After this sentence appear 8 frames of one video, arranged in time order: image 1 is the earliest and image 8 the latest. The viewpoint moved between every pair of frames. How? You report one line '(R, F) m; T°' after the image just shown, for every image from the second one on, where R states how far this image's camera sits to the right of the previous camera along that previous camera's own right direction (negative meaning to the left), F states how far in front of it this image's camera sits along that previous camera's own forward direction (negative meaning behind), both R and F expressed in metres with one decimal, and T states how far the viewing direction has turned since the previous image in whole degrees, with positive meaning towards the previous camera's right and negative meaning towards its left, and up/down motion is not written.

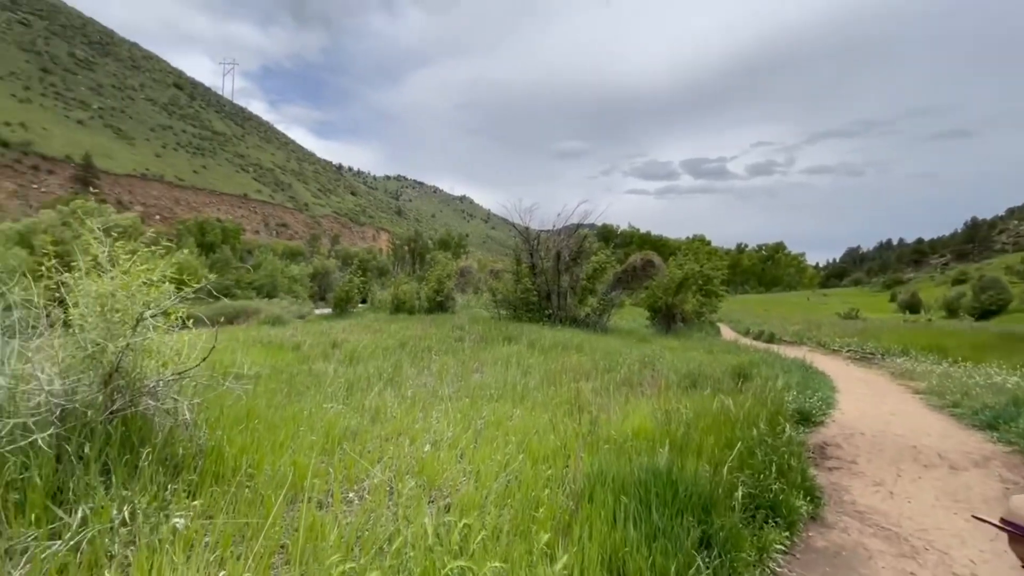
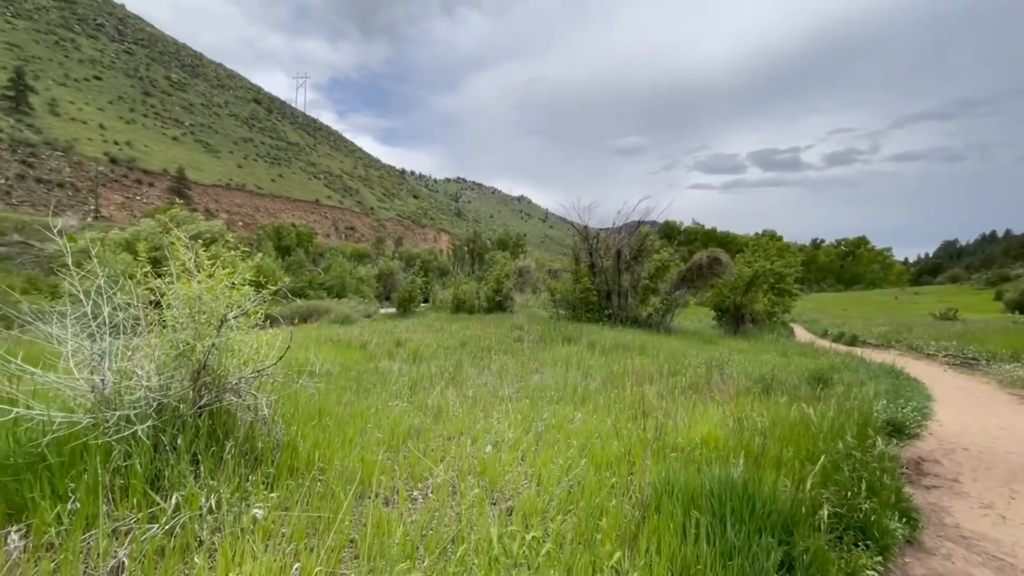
(0.0, +0.1) m; -7°
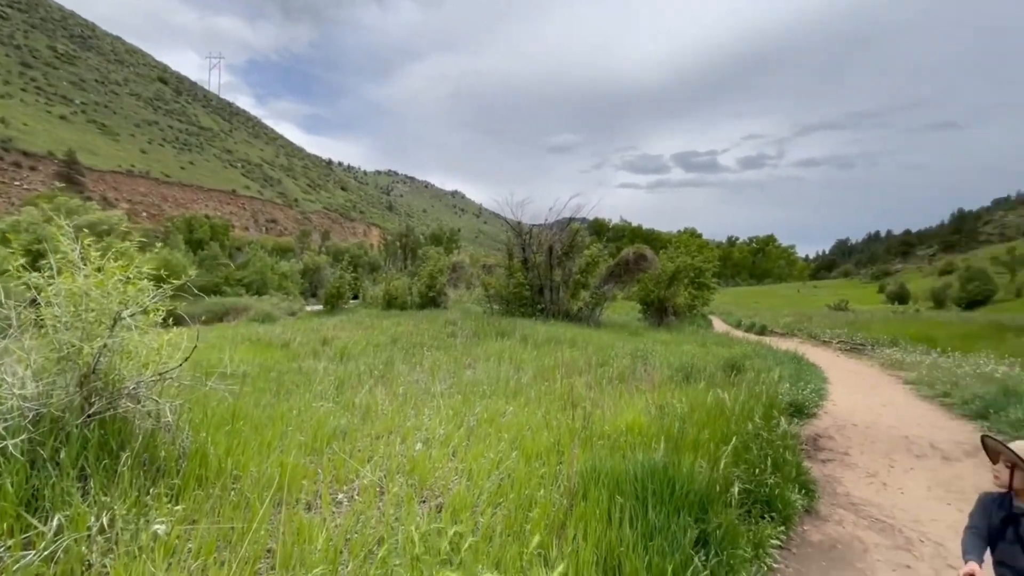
(+0.1, 0.0) m; +8°
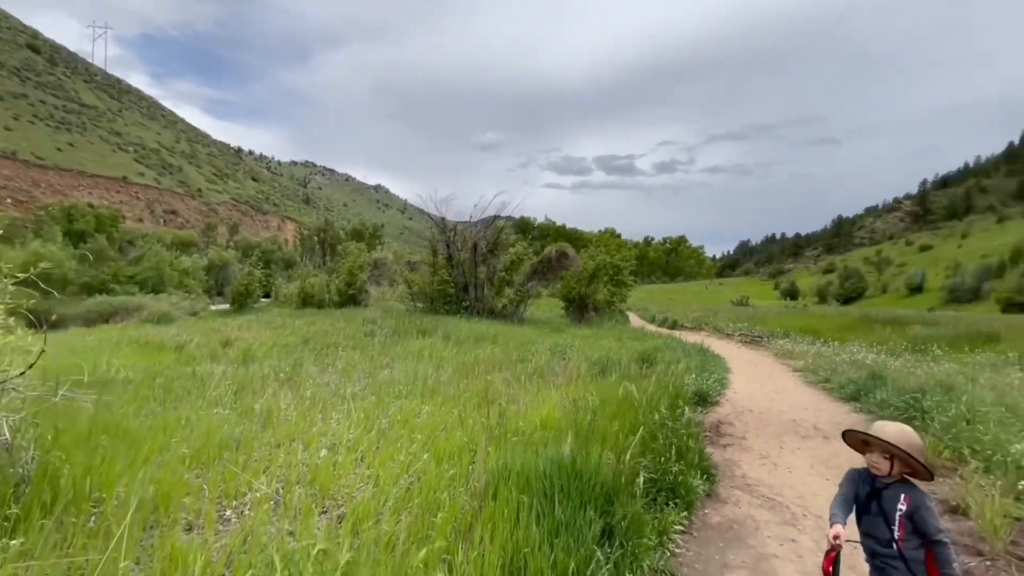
(+0.2, +0.1) m; +9°
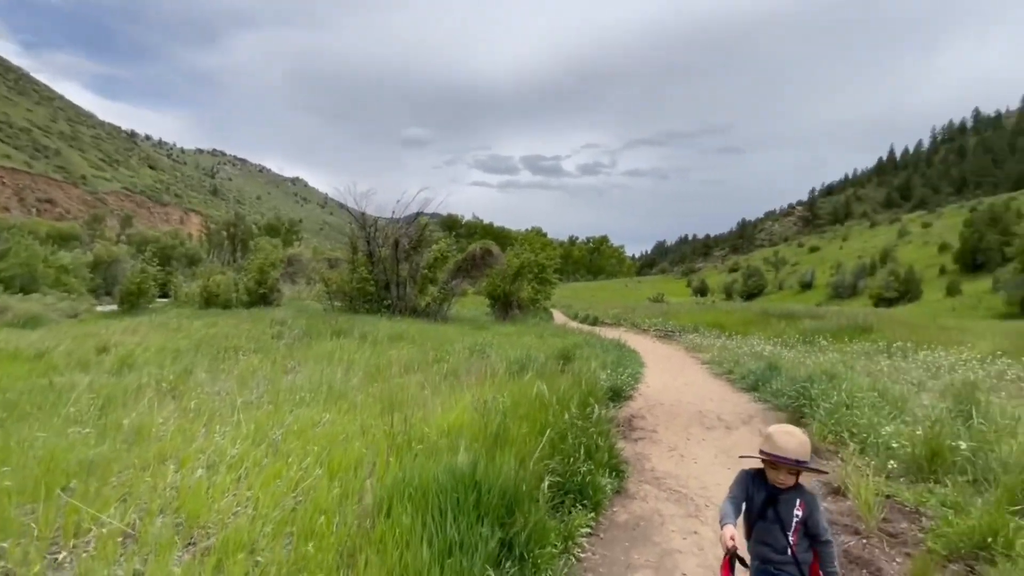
(+0.3, +0.3) m; +9°
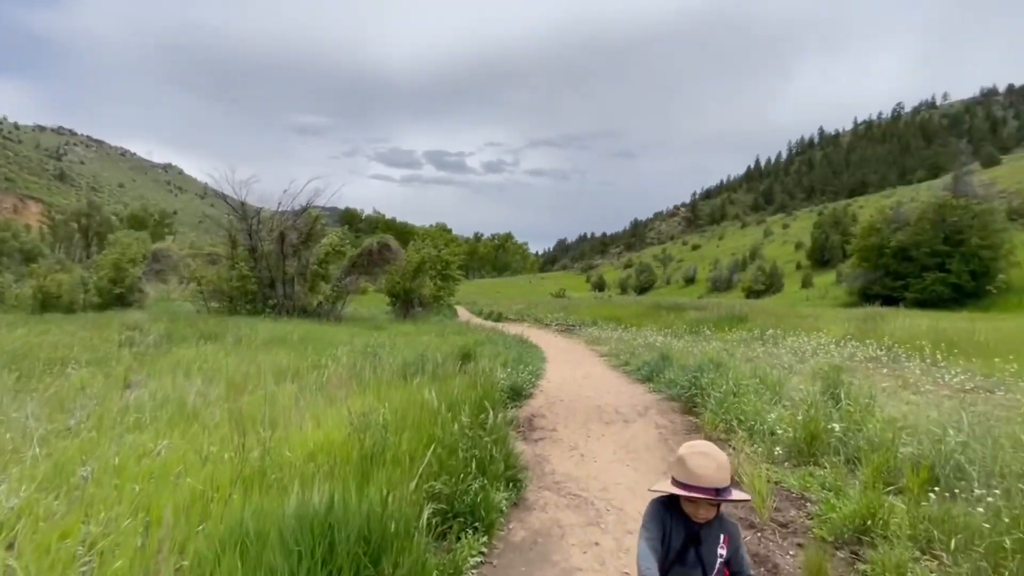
(+0.2, +0.6) m; +11°
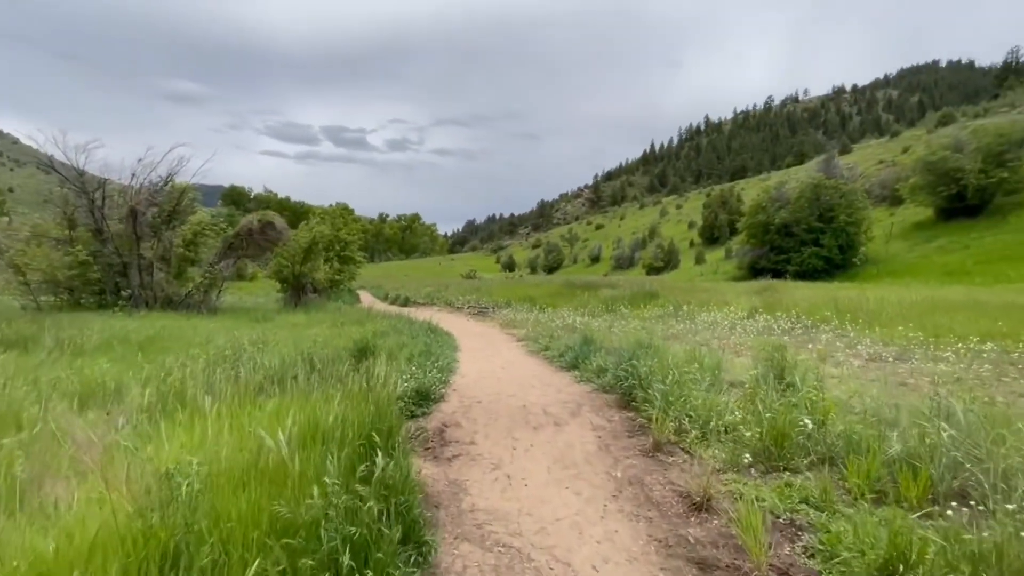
(+0.1, +1.7) m; +11°
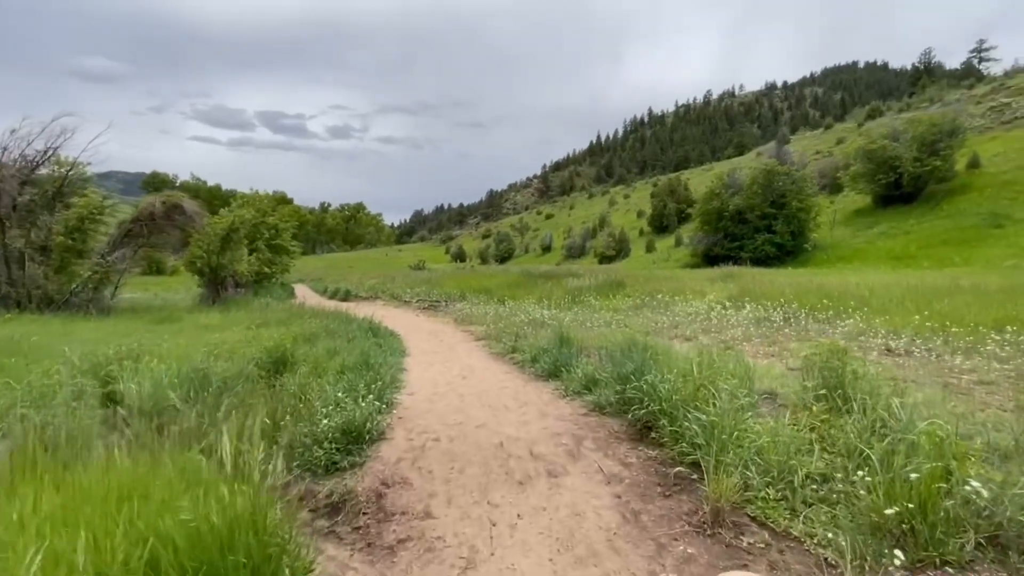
(-0.2, +2.3) m; +6°
